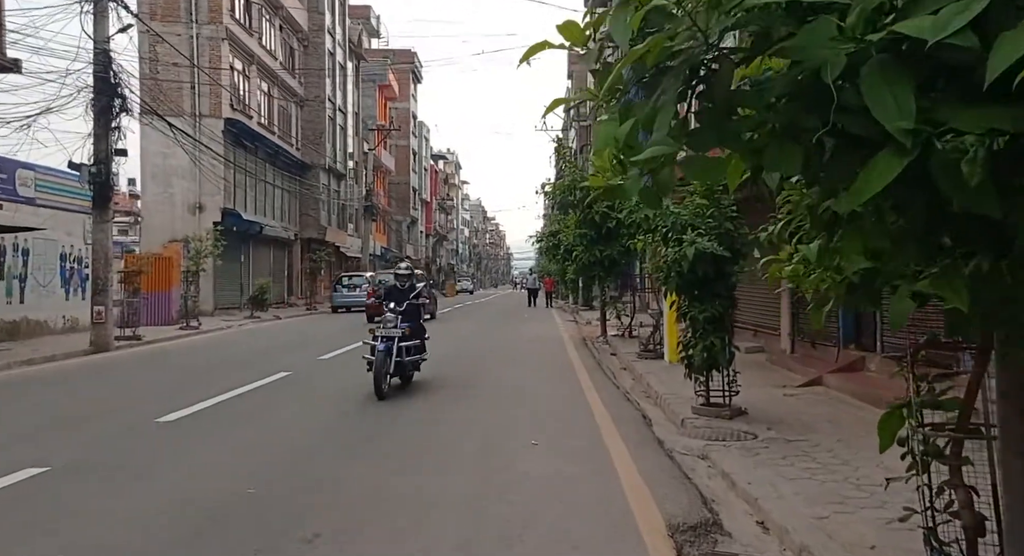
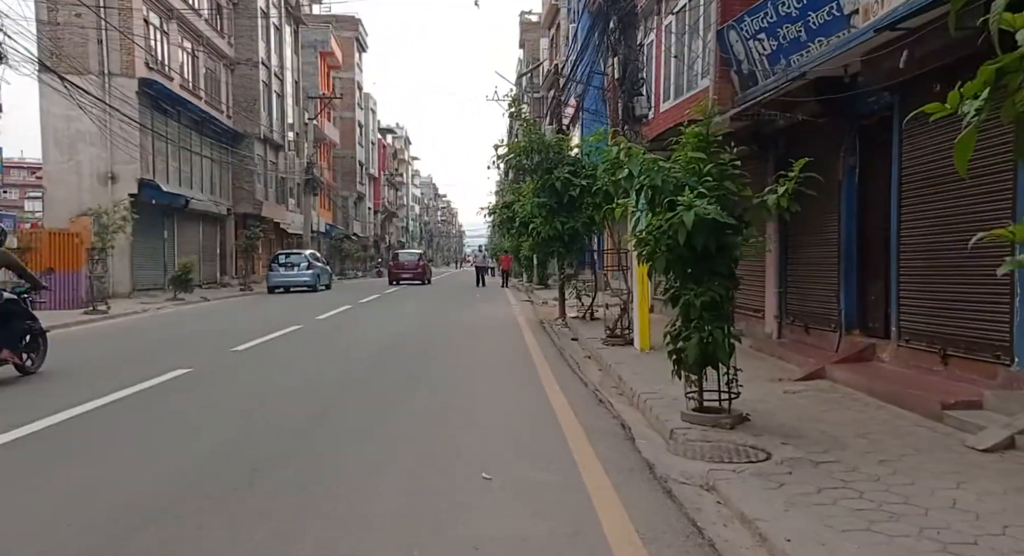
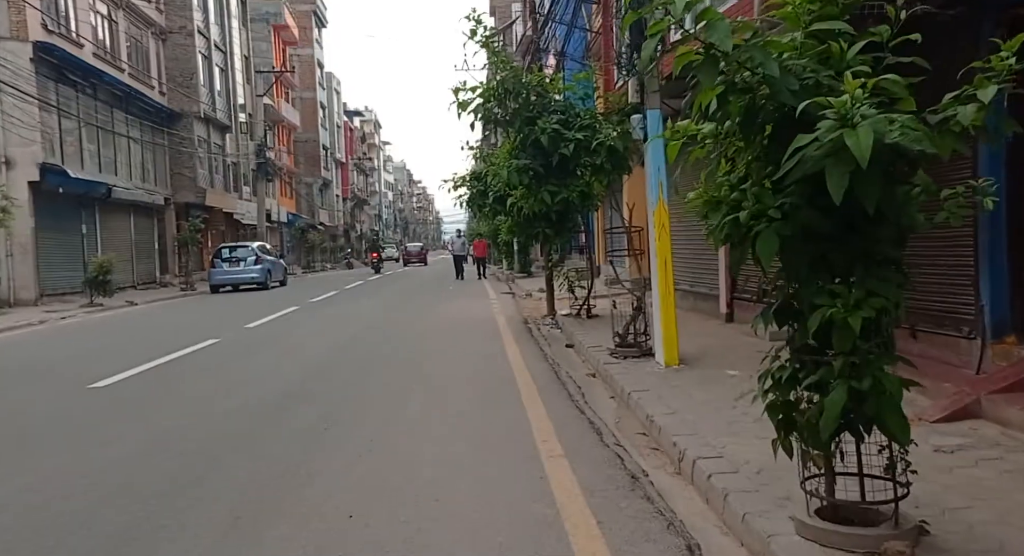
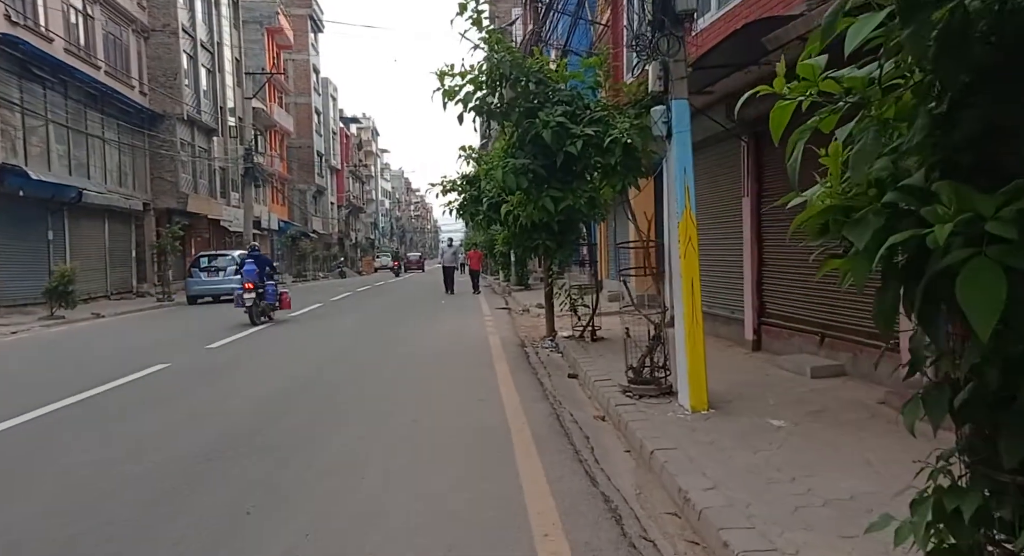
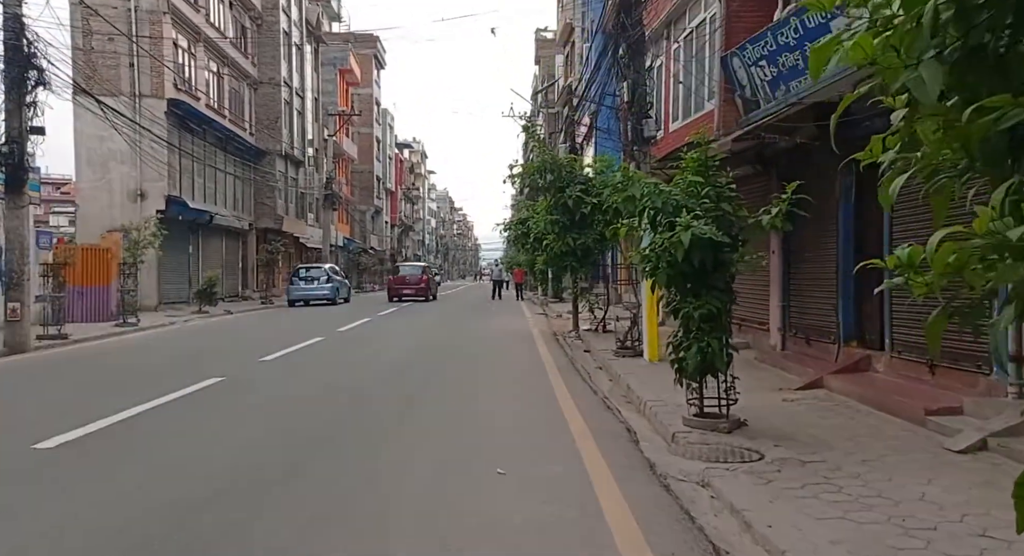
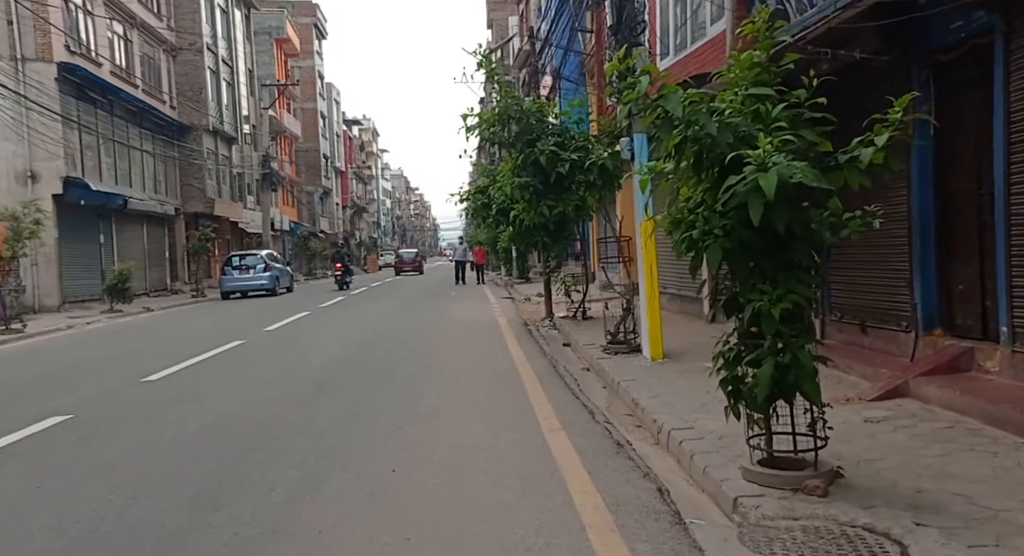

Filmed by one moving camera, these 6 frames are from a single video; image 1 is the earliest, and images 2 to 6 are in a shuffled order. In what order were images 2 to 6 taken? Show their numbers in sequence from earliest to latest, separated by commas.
5, 2, 6, 3, 4
